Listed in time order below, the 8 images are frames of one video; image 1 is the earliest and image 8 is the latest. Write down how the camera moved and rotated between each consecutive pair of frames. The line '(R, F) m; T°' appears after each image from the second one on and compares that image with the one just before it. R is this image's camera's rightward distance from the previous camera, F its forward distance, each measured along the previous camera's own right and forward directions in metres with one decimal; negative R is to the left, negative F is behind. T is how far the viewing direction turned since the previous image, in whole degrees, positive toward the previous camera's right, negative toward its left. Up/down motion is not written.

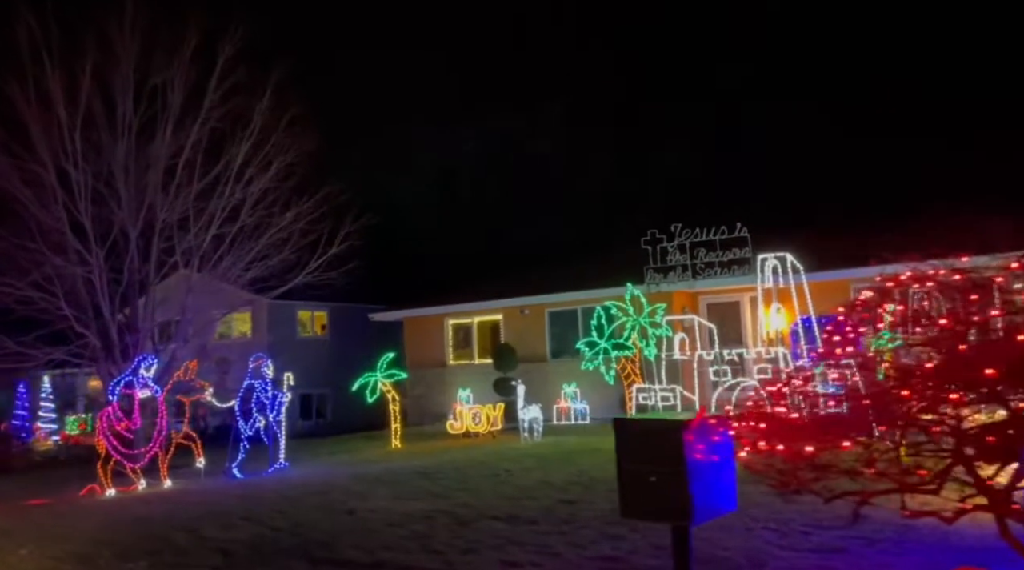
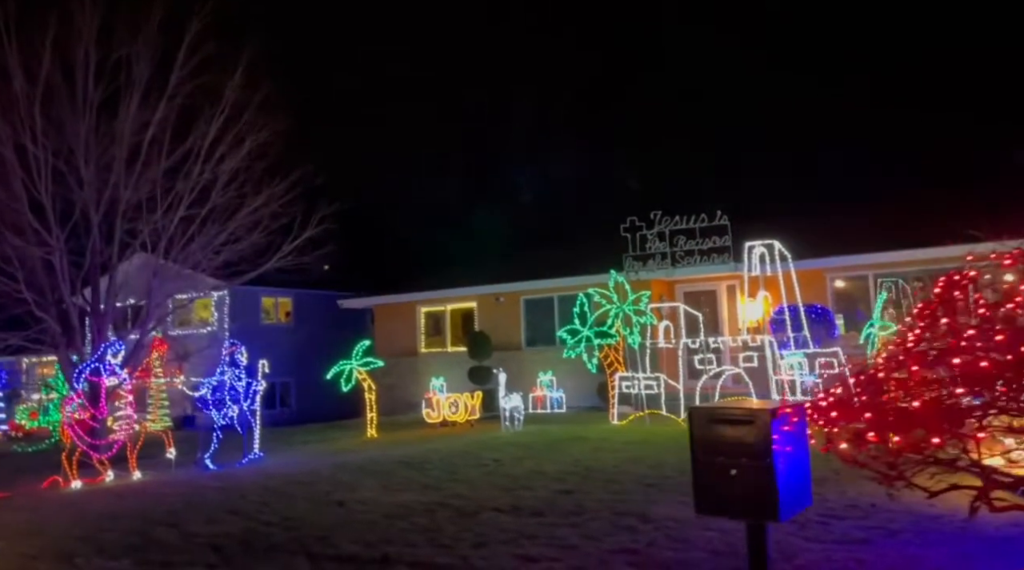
(-0.4, +0.3) m; +3°
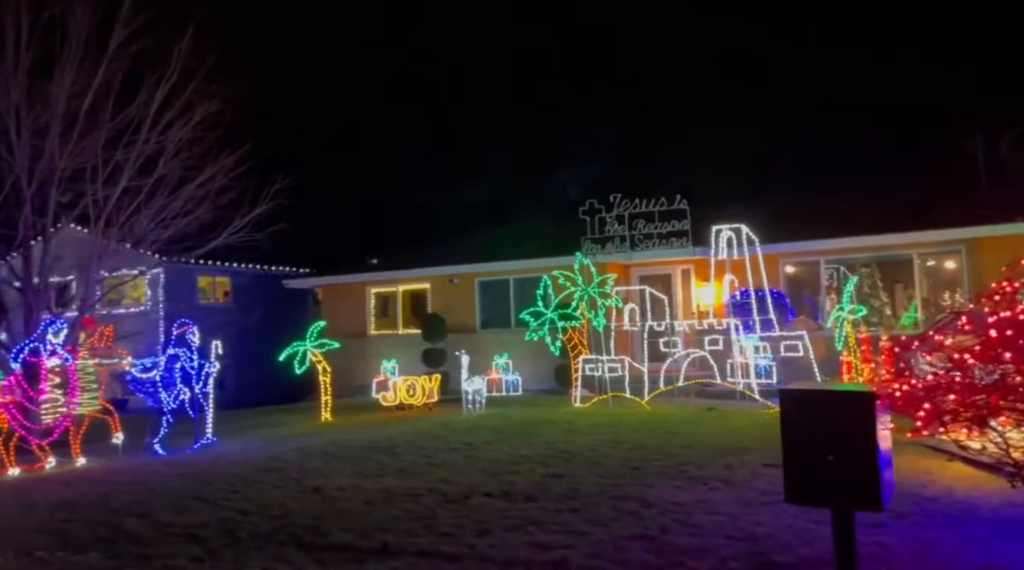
(-0.6, +0.3) m; +5°
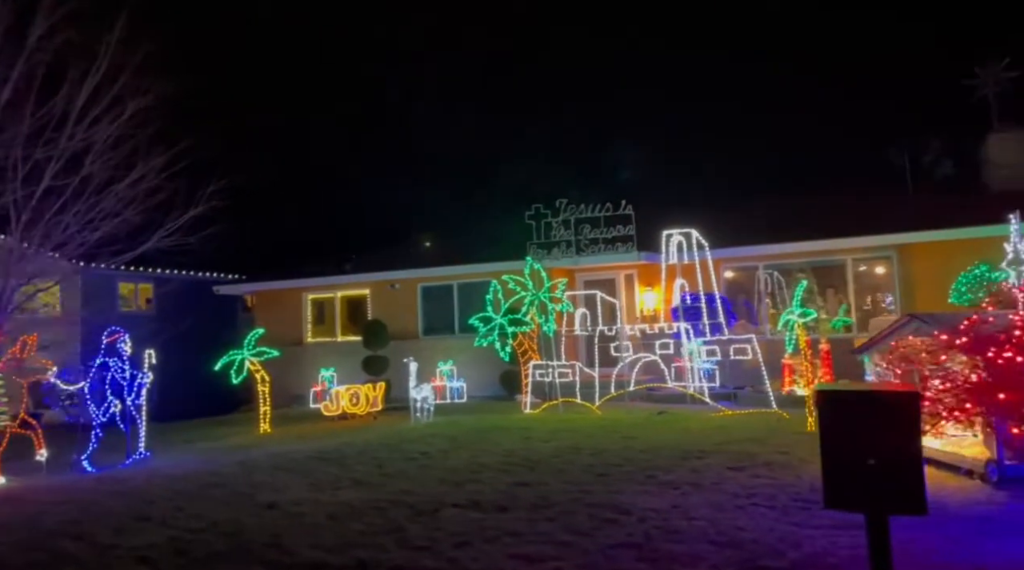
(-0.4, +0.2) m; +5°
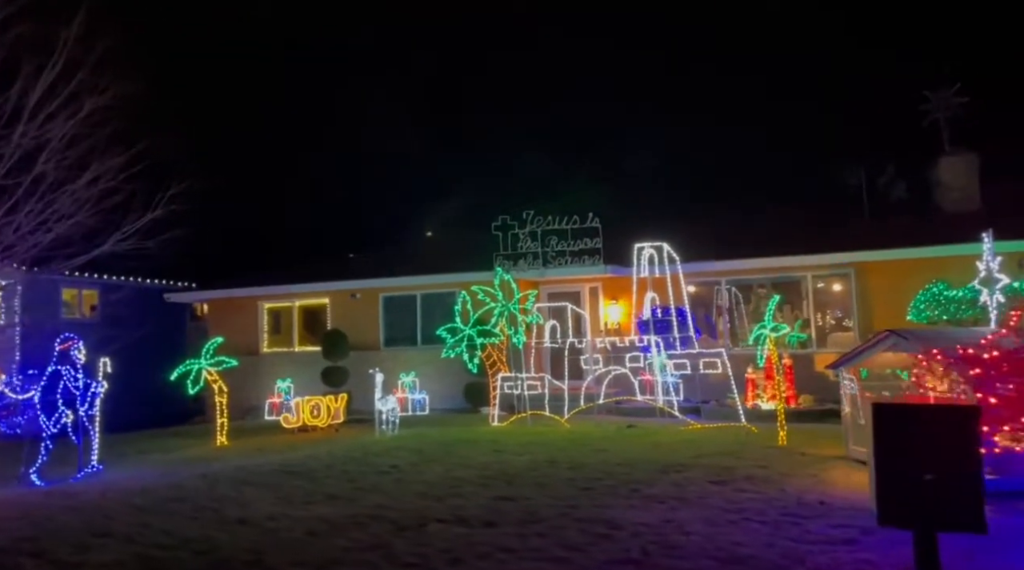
(-0.3, +0.2) m; +4°
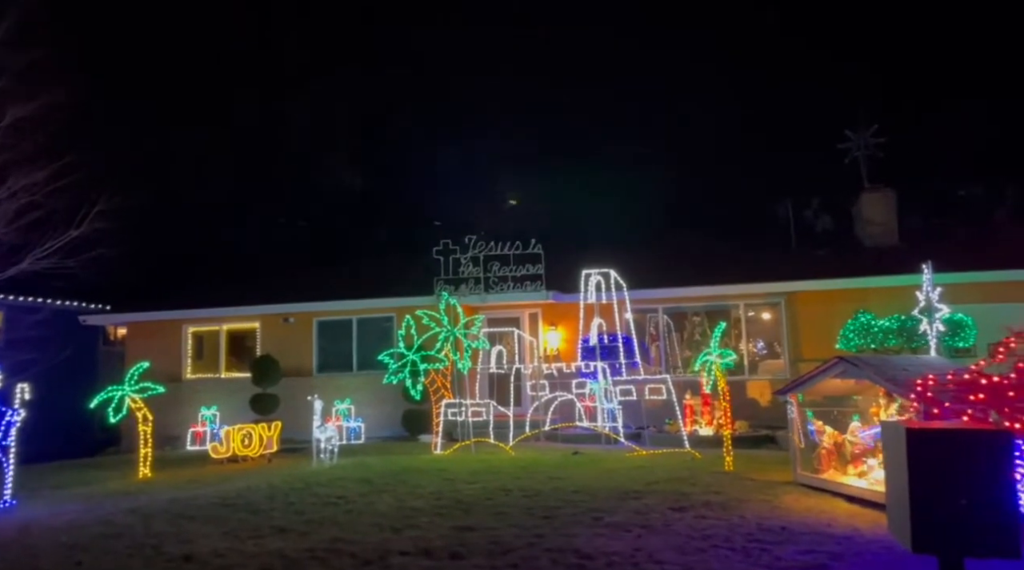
(-0.4, +0.1) m; +6°
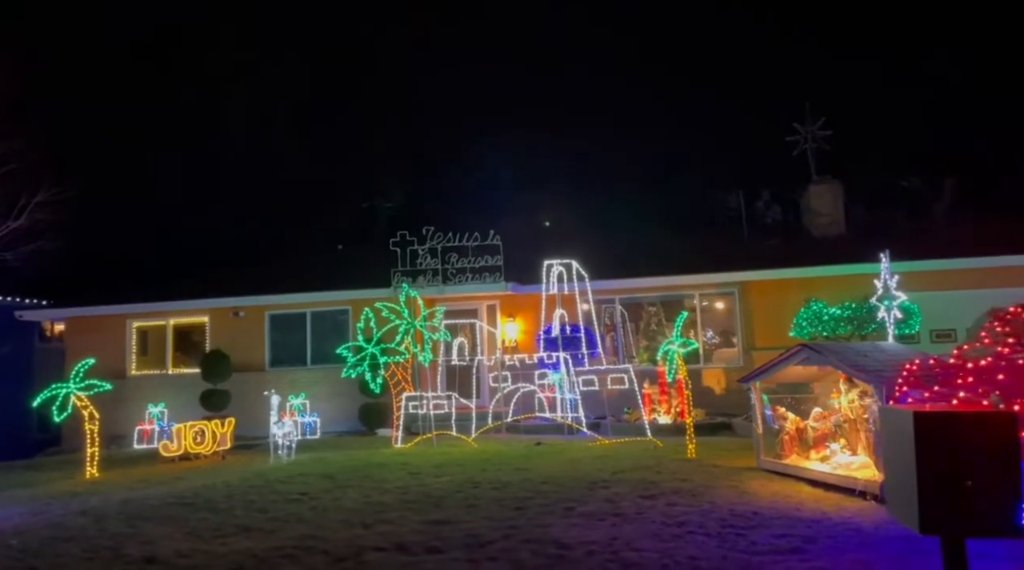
(-0.2, +0.1) m; +4°
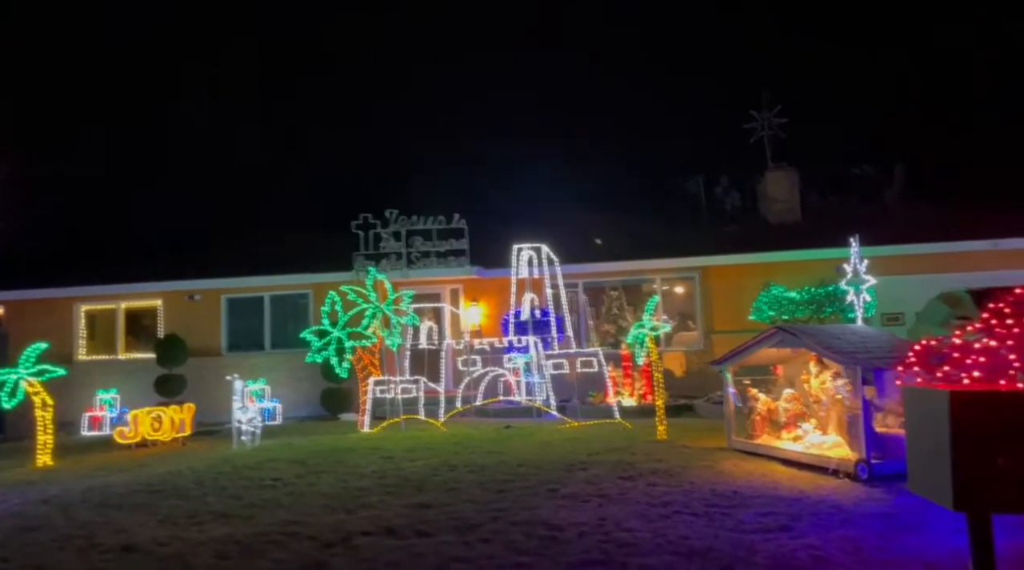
(-0.3, +0.1) m; +4°
